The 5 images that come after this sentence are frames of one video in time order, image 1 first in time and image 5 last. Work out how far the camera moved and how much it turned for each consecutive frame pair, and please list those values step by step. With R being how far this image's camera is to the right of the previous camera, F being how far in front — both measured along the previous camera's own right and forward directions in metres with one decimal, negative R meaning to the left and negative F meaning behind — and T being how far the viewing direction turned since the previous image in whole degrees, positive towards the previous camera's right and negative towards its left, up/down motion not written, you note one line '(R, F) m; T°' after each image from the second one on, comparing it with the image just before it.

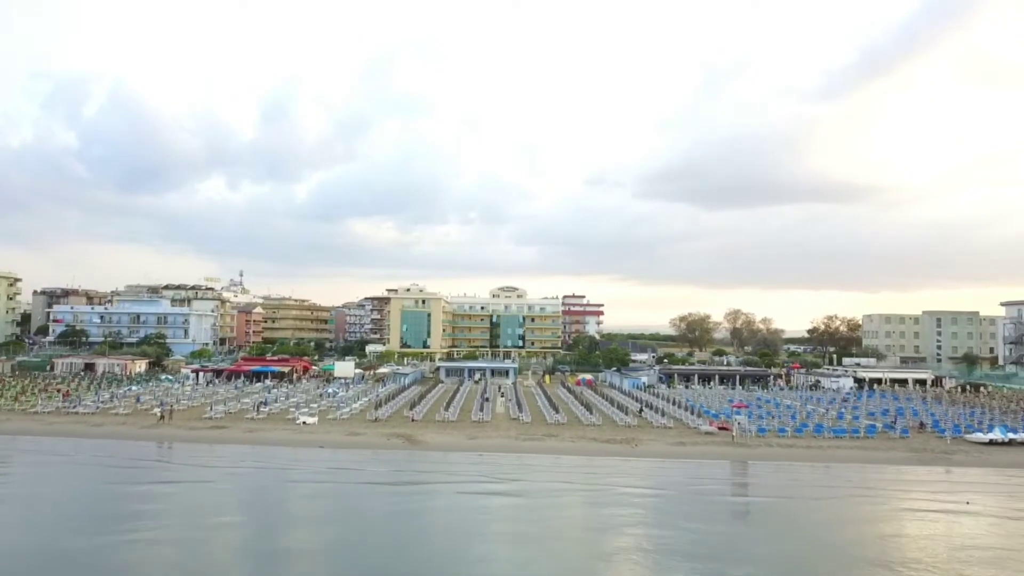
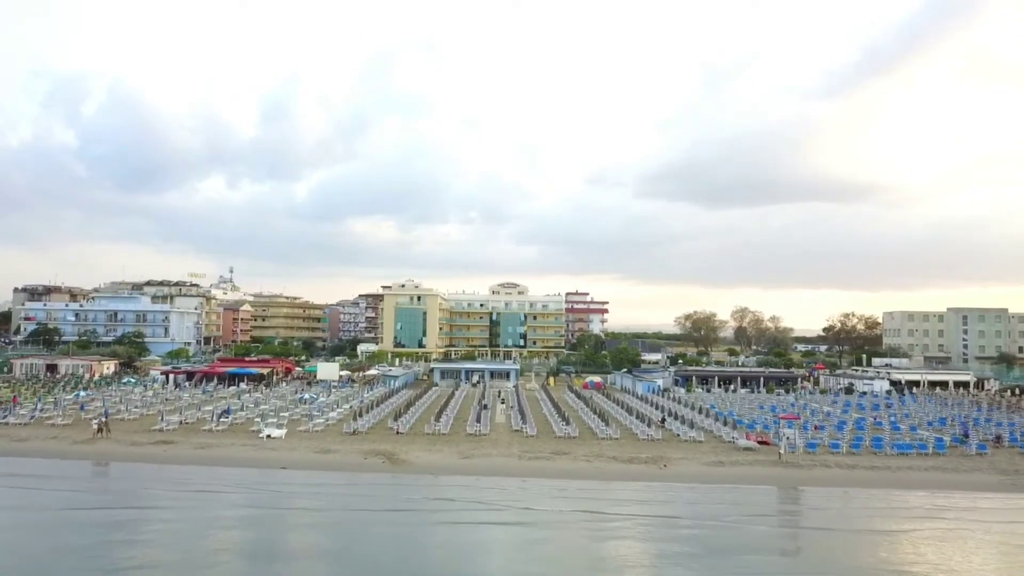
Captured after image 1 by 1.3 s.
(-0.1, +5.8) m; 0°
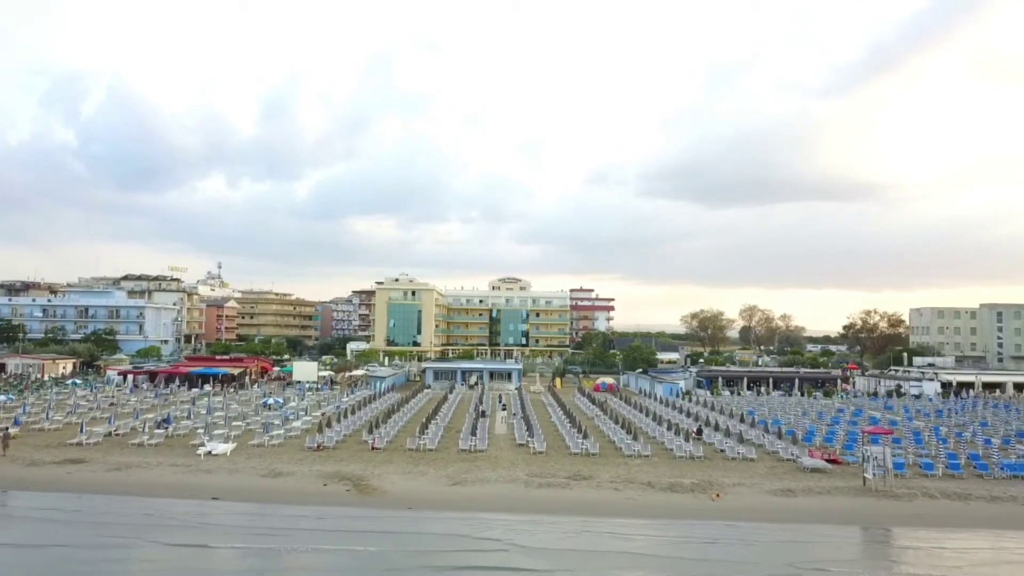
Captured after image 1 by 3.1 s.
(-0.1, +6.6) m; 0°
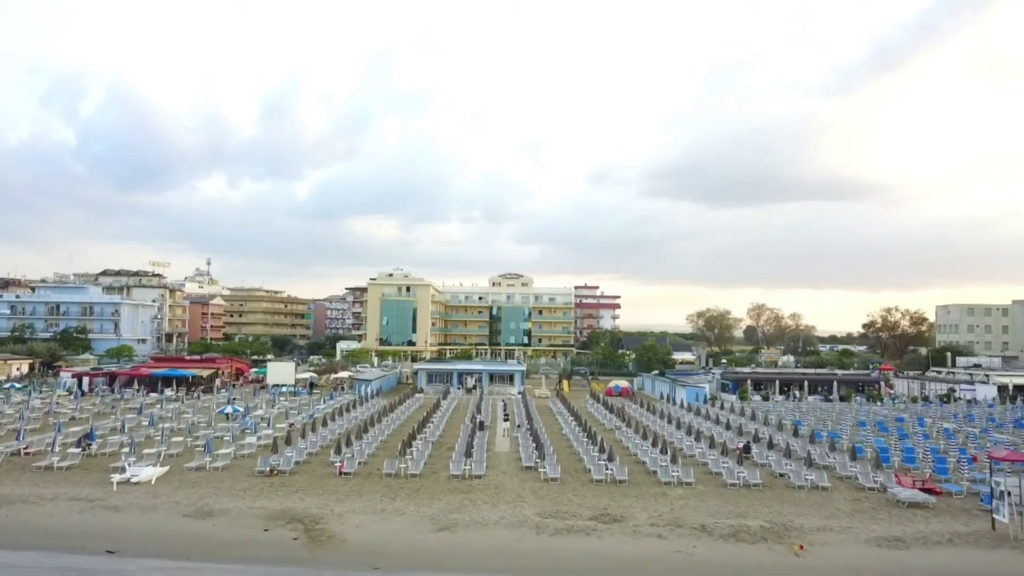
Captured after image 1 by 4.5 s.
(-0.1, +5.6) m; 0°
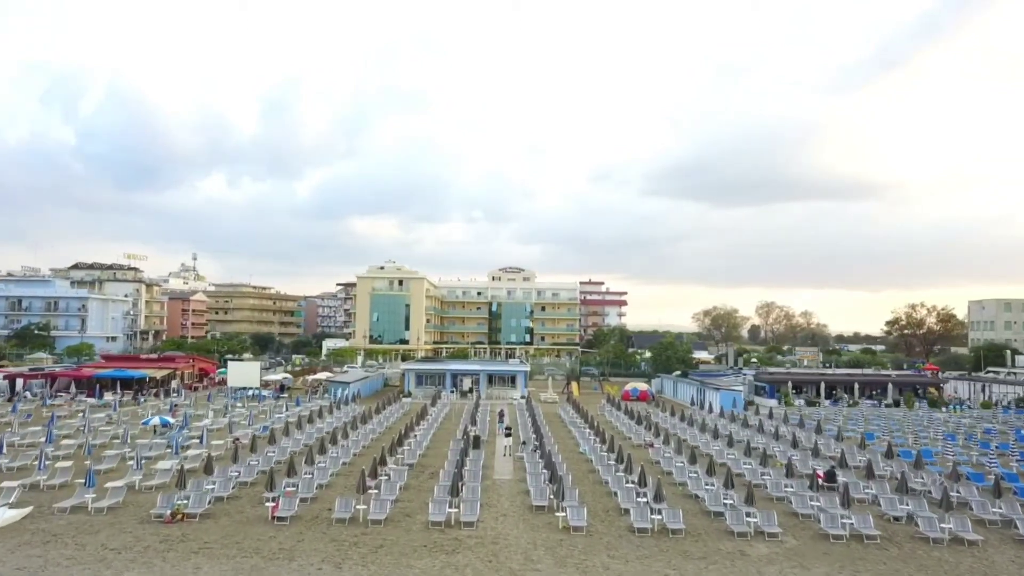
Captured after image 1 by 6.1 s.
(-0.1, +6.3) m; 0°
